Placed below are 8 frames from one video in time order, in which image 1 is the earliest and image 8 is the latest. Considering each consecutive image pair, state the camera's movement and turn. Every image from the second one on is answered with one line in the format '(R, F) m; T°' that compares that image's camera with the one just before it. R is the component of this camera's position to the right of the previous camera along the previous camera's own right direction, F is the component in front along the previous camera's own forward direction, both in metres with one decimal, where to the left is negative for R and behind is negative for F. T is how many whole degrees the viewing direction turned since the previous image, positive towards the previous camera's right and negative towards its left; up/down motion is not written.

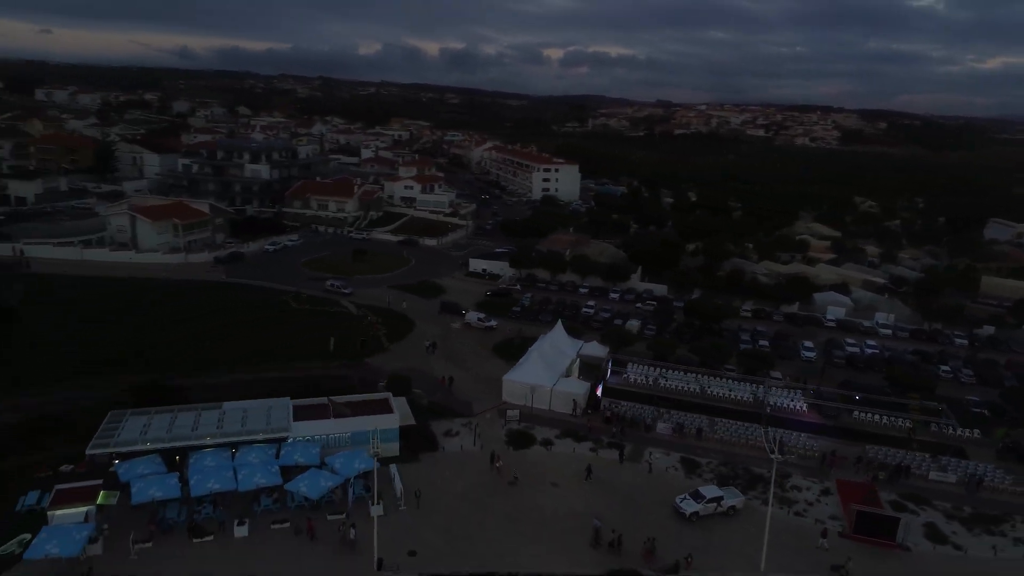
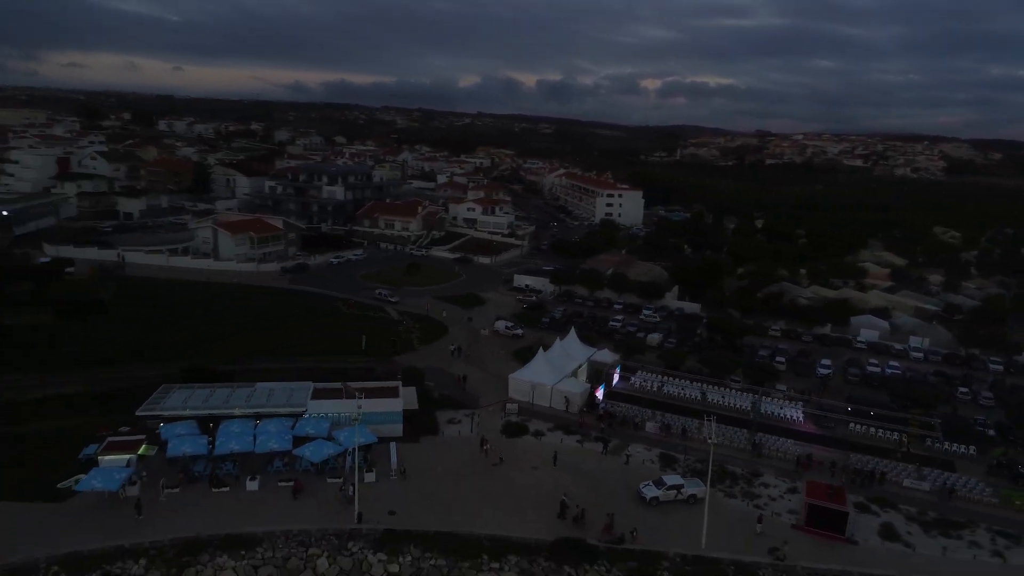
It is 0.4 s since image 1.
(+1.9, -1.3) m; -7°
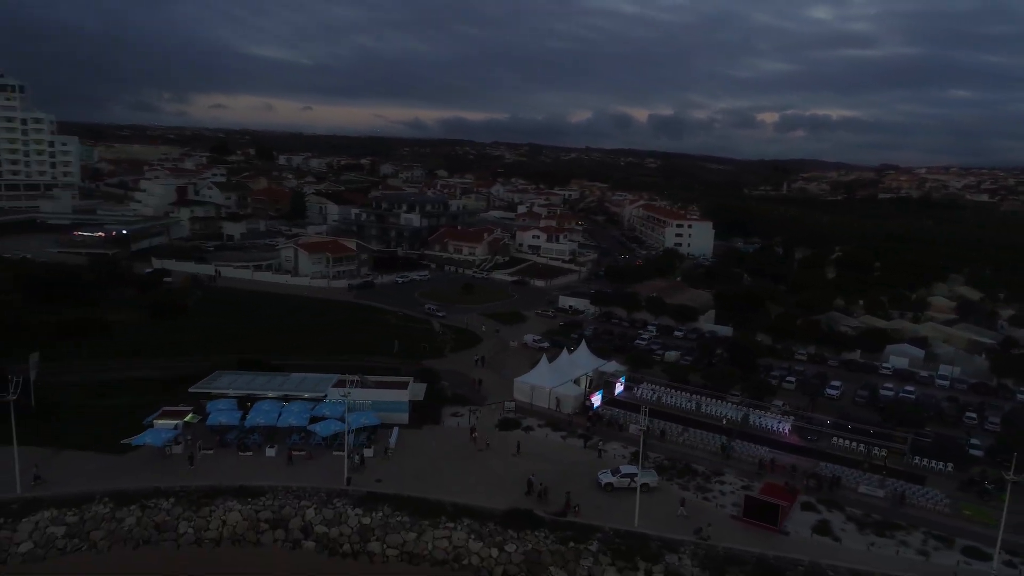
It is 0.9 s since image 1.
(+2.5, -1.7) m; -9°
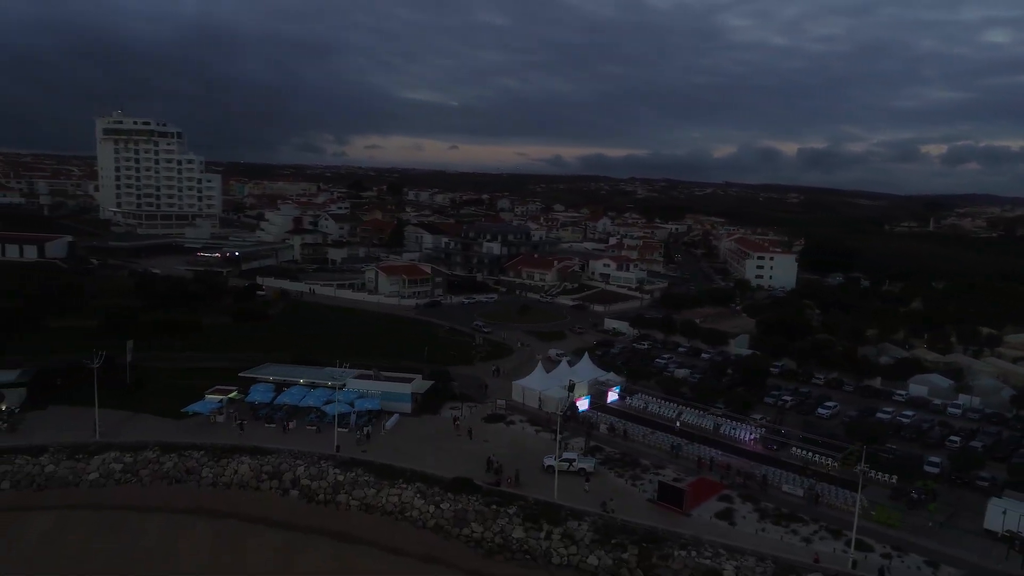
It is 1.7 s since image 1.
(+3.9, -2.2) m; -11°
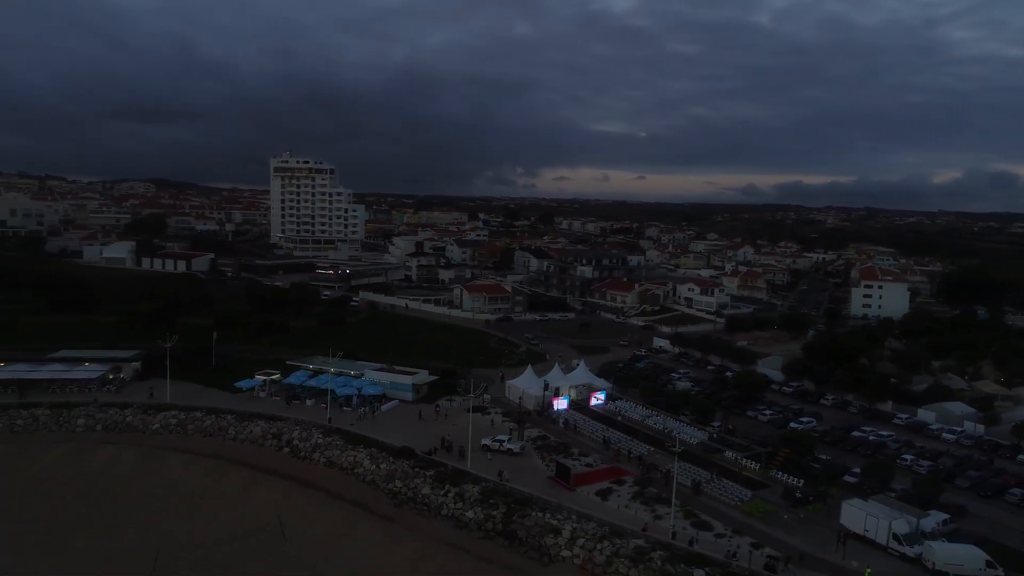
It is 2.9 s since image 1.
(+6.1, -2.1) m; -15°
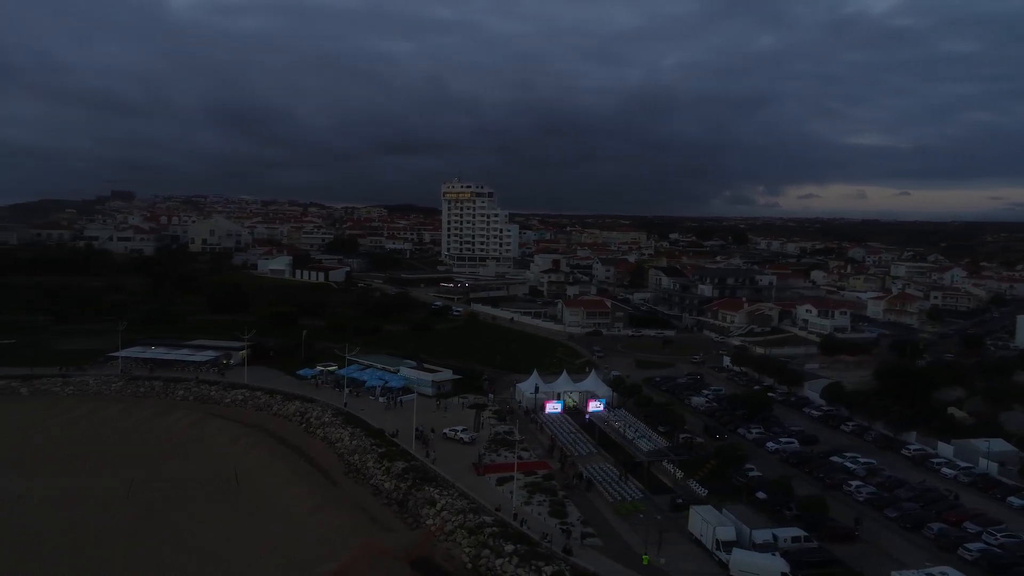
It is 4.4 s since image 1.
(+7.6, -0.9) m; -18°
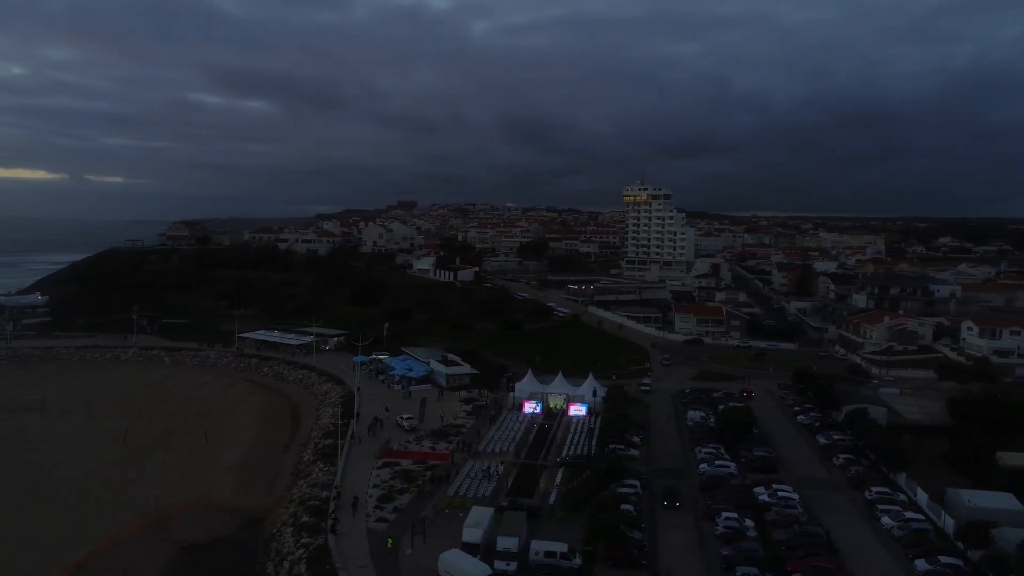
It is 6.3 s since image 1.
(+9.7, +1.4) m; -22°
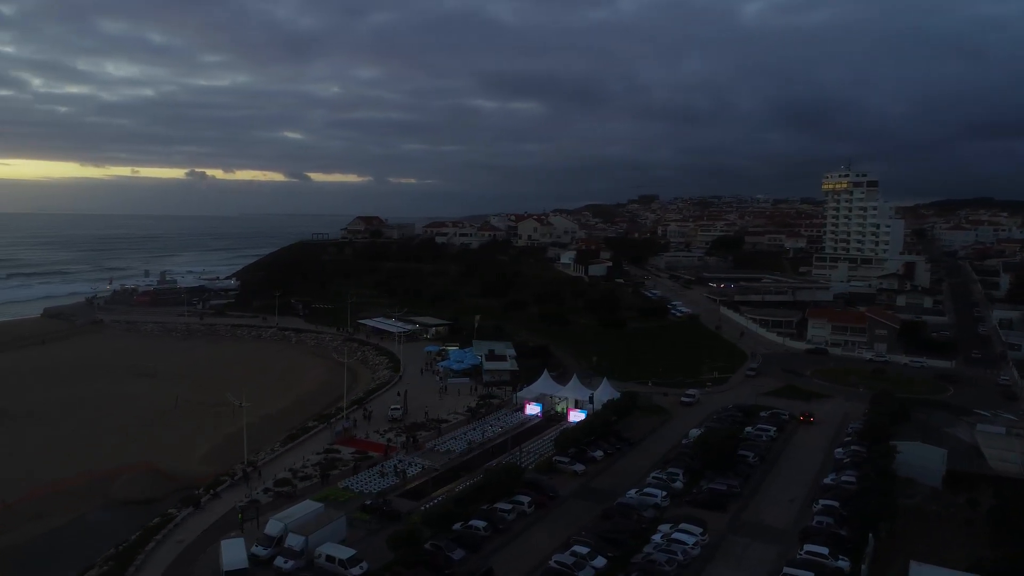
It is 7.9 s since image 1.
(+8.0, +2.5) m; -21°
